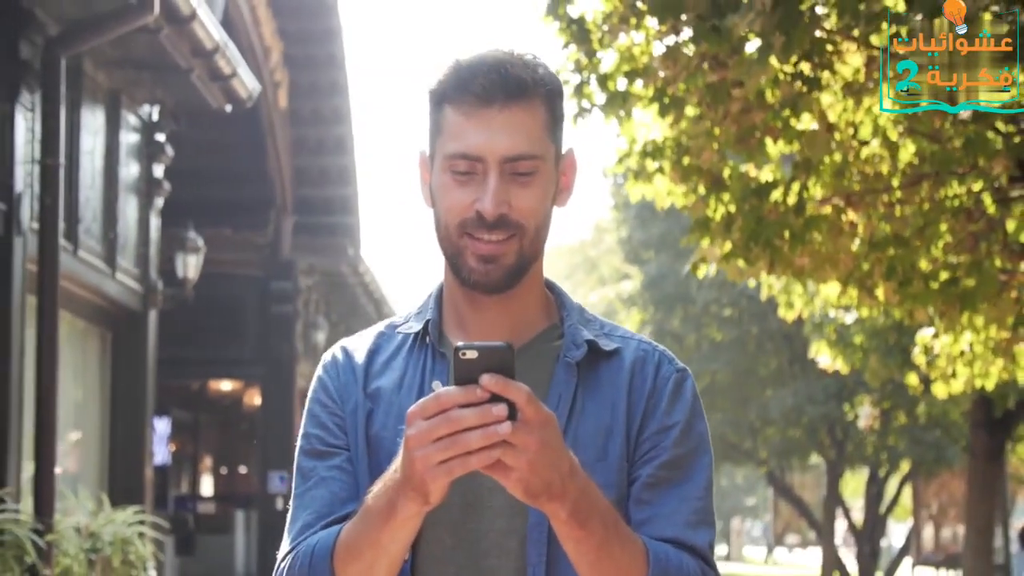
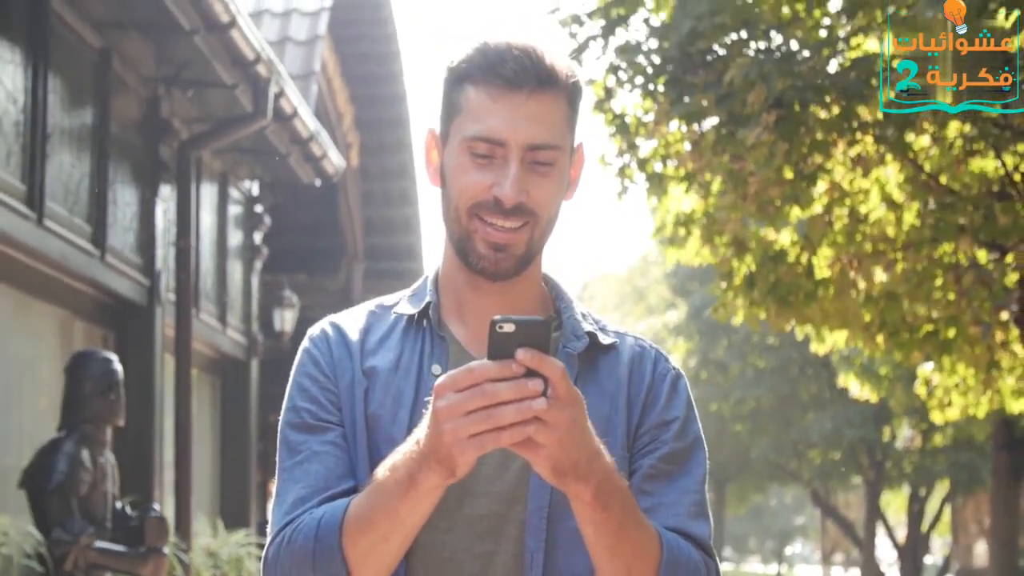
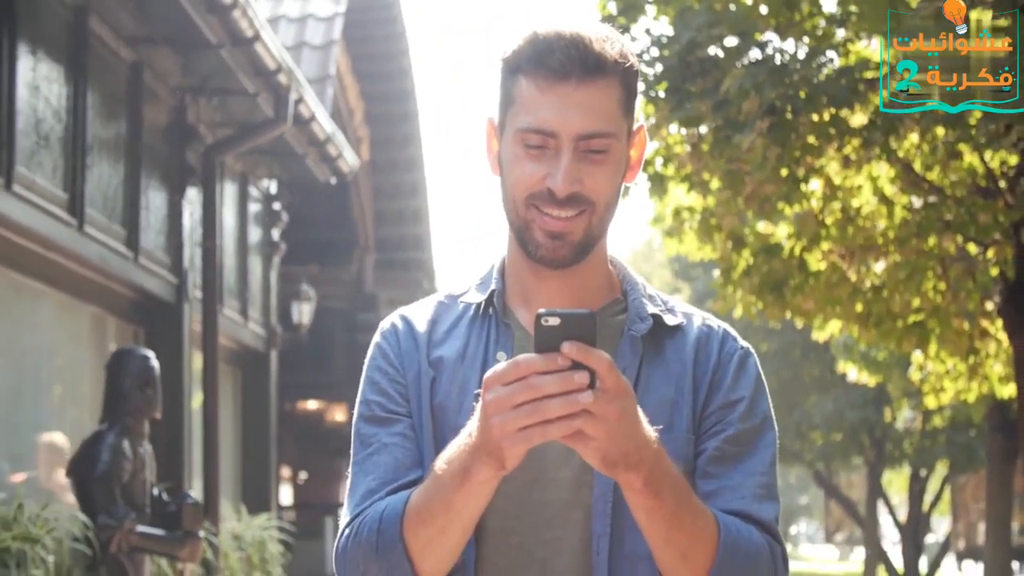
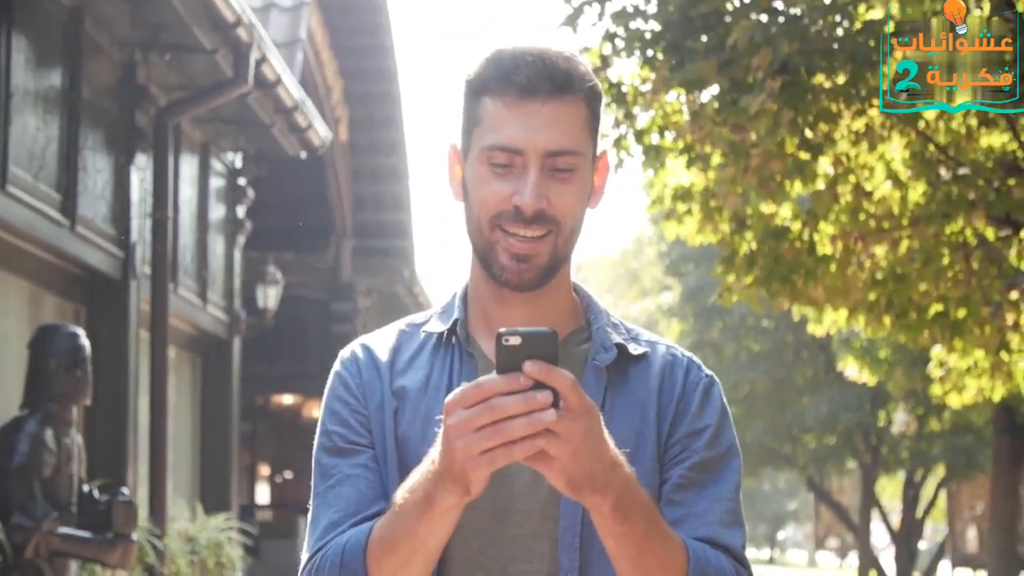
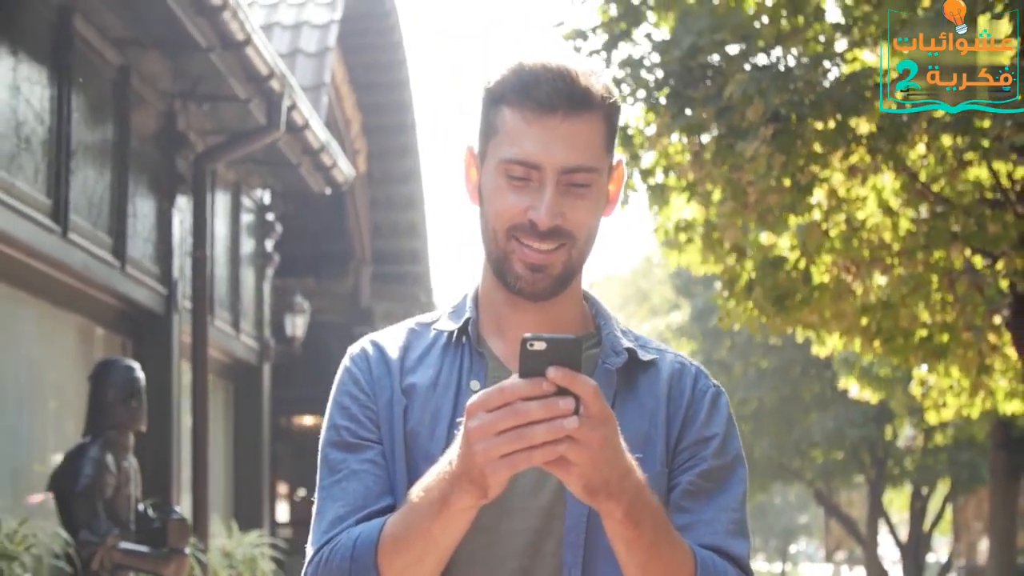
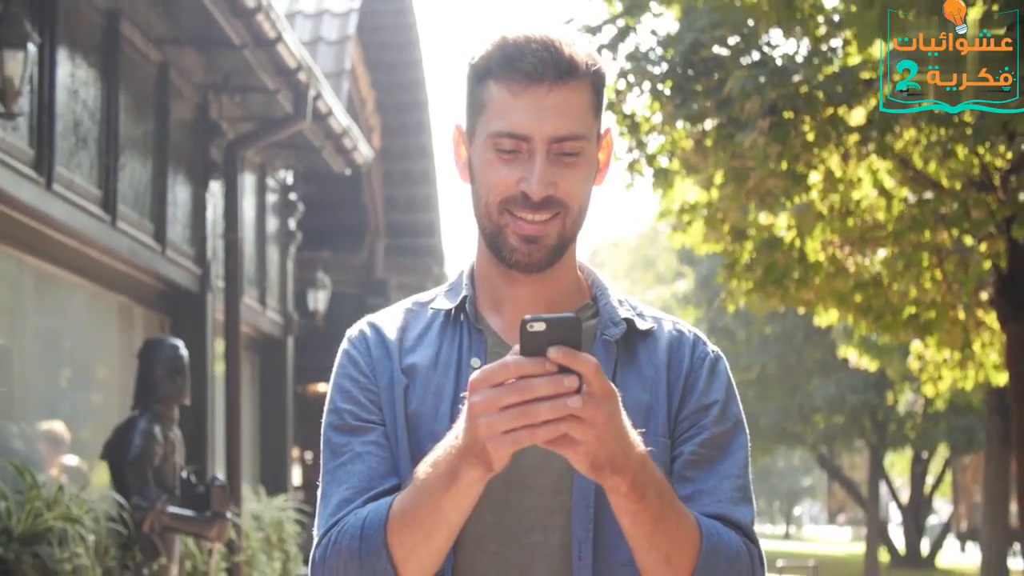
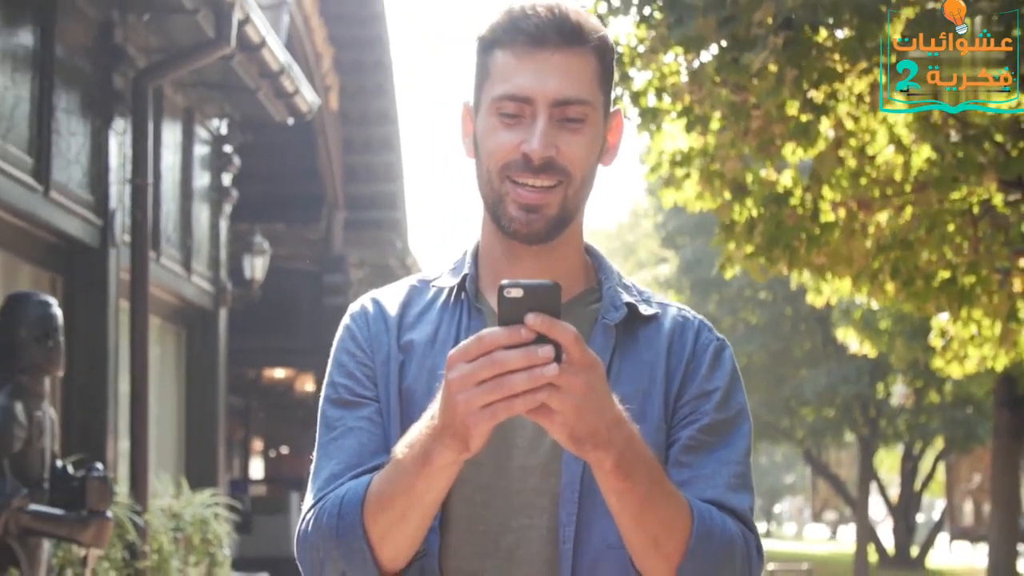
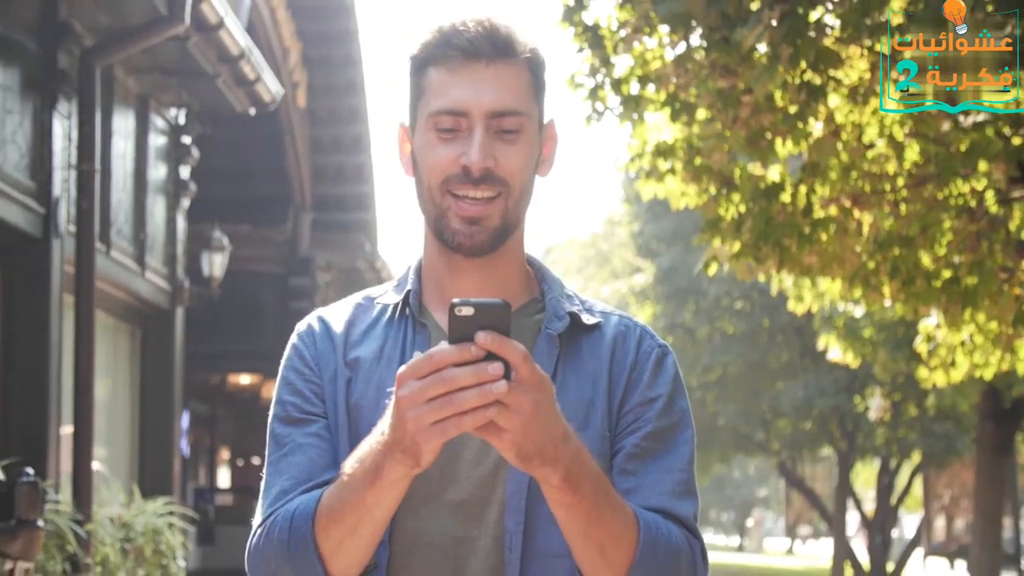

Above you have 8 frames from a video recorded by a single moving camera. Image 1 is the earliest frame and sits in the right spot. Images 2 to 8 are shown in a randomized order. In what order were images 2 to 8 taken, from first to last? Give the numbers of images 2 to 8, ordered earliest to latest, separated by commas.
8, 7, 4, 2, 5, 3, 6
